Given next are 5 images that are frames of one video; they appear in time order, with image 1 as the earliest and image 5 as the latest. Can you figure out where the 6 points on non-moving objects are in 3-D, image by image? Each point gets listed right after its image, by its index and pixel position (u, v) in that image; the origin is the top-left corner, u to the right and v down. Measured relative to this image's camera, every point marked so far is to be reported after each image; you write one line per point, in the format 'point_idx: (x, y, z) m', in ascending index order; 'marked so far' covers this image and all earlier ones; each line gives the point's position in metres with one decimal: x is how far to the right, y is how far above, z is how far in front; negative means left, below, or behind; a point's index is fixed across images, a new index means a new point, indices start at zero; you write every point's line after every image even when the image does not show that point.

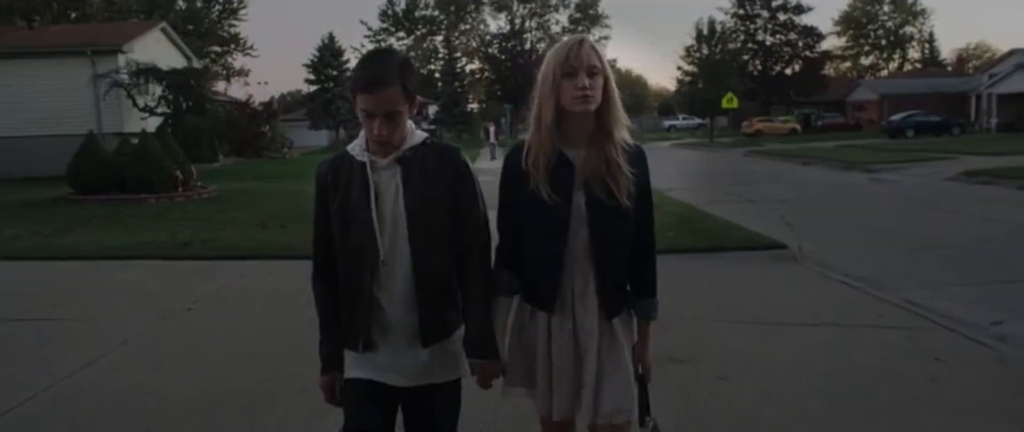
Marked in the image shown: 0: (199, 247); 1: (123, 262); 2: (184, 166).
0: (-3.8, -0.4, +11.5) m
1: (-4.3, -0.5, +10.4) m
2: (-6.4, +1.0, +18.5) m
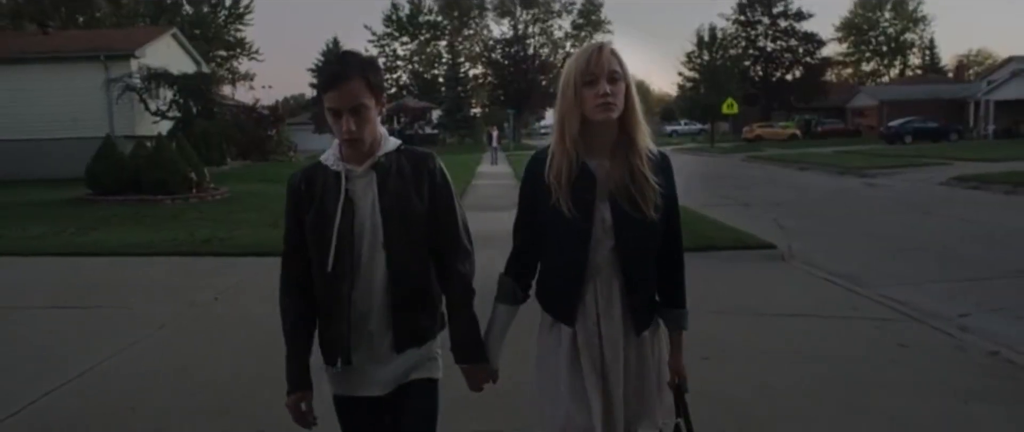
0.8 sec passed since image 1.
0: (-3.7, -0.4, +12.1) m
1: (-4.2, -0.5, +11.0) m
2: (-6.3, +1.0, +19.1) m
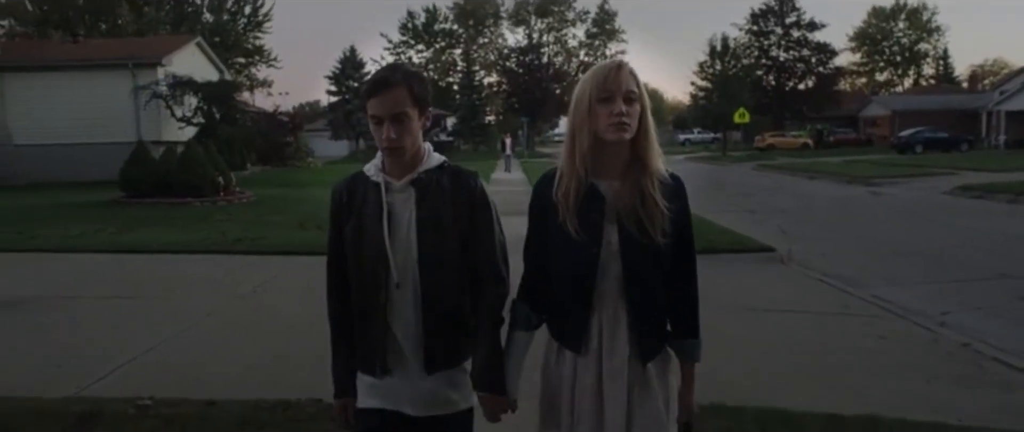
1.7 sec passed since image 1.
0: (-3.5, -0.4, +12.8) m
1: (-4.1, -0.5, +11.8) m
2: (-6.0, +0.9, +19.9) m
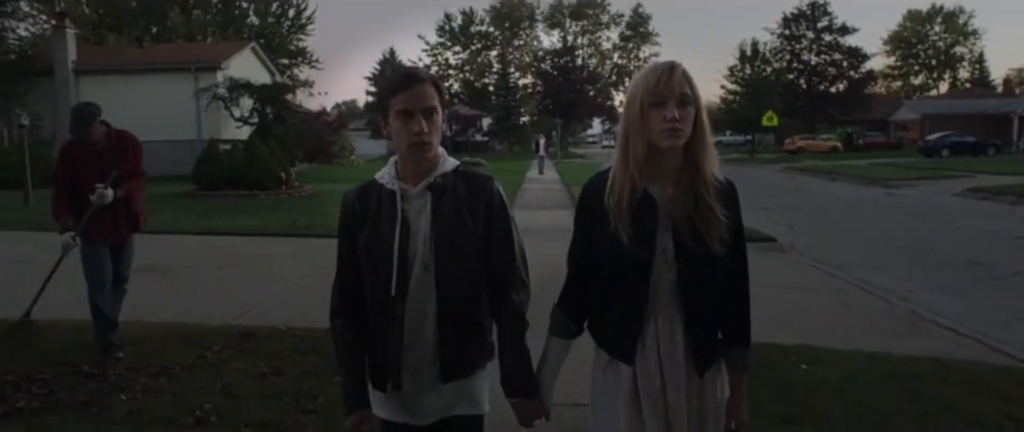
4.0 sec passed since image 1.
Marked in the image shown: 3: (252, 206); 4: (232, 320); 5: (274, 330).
0: (-3.0, -0.2, +14.8) m
1: (-3.6, -0.3, +13.7) m
2: (-5.2, +1.1, +22.0) m
3: (-5.1, +0.2, +18.5) m
4: (-2.1, -0.8, +7.1) m
5: (-1.7, -0.8, +6.6) m
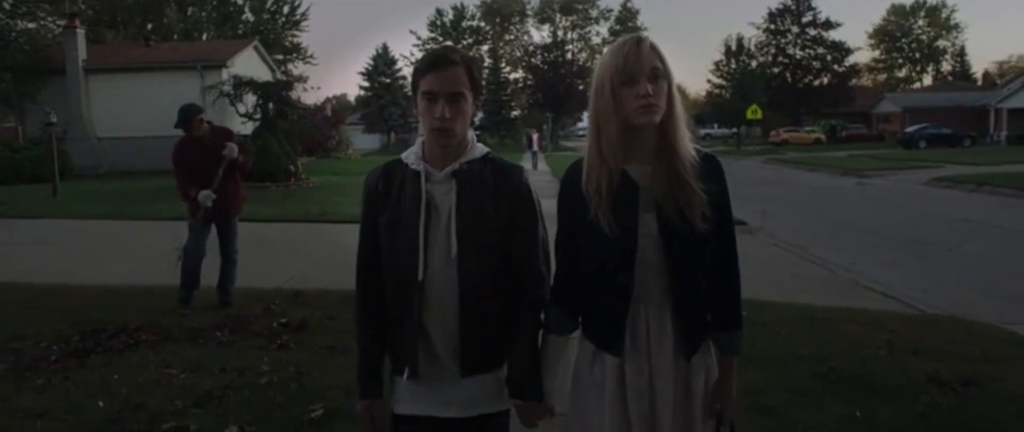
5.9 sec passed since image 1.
0: (-3.1, 0.0, +16.3) m
1: (-3.7, -0.1, +15.2) m
2: (-5.4, +1.3, +23.4) m
3: (-5.2, +0.4, +19.9) m
4: (-2.1, -0.6, +8.6) m
5: (-1.7, -0.6, +8.1) m
